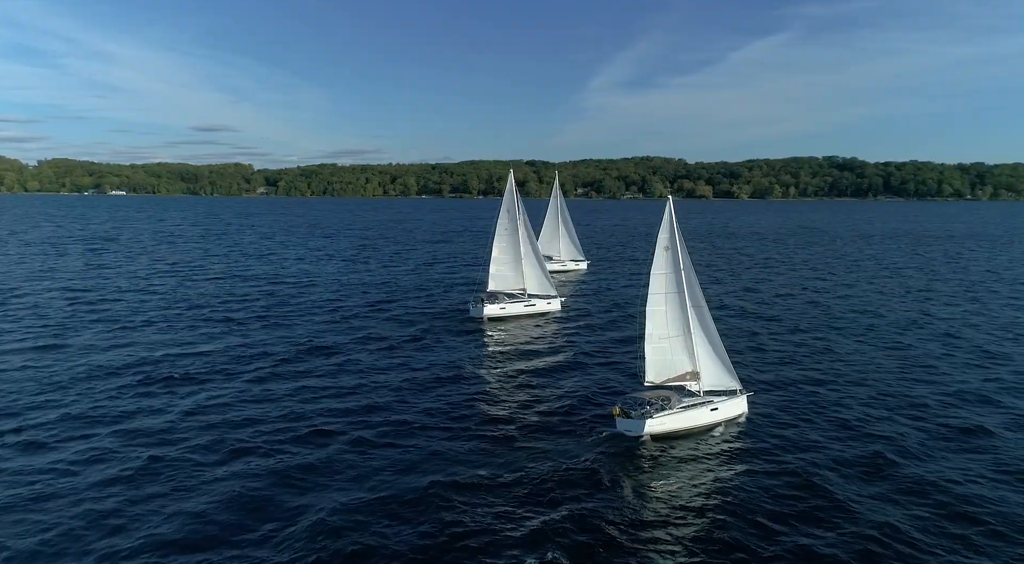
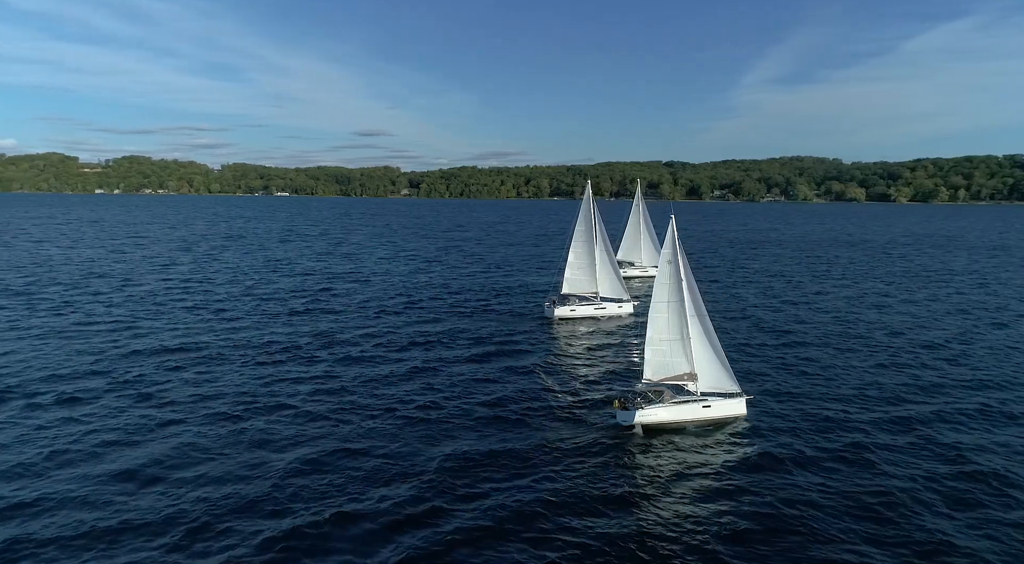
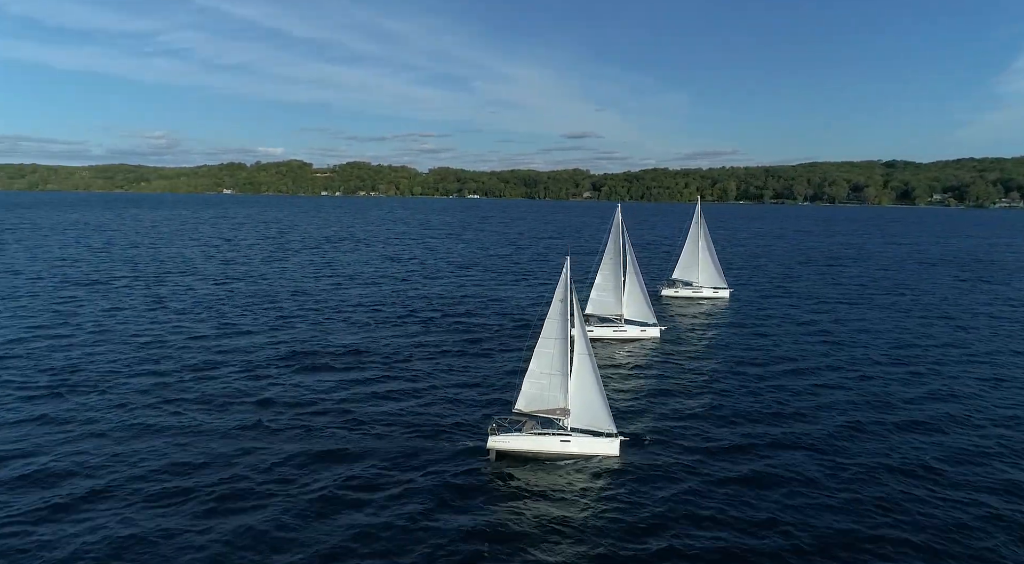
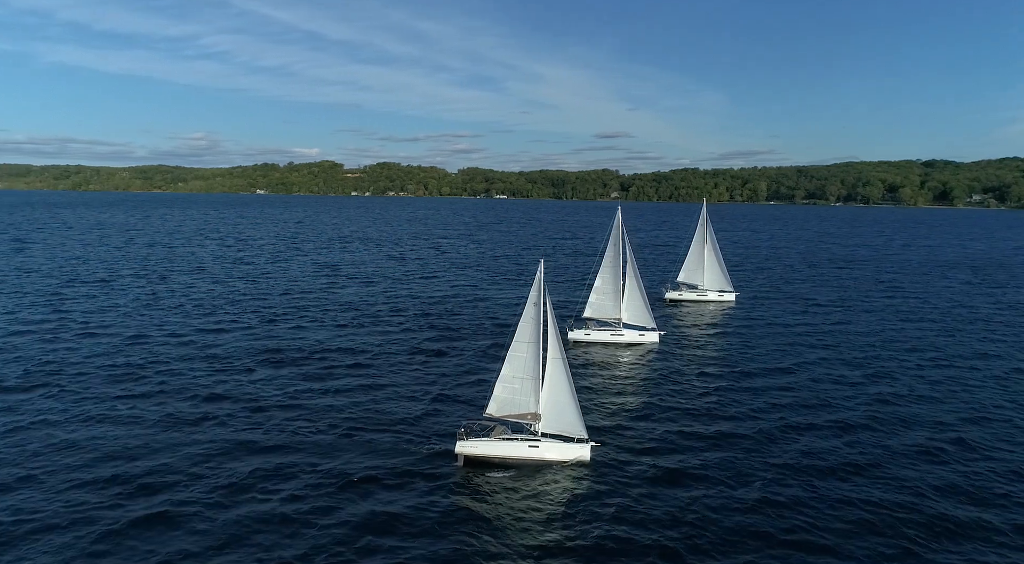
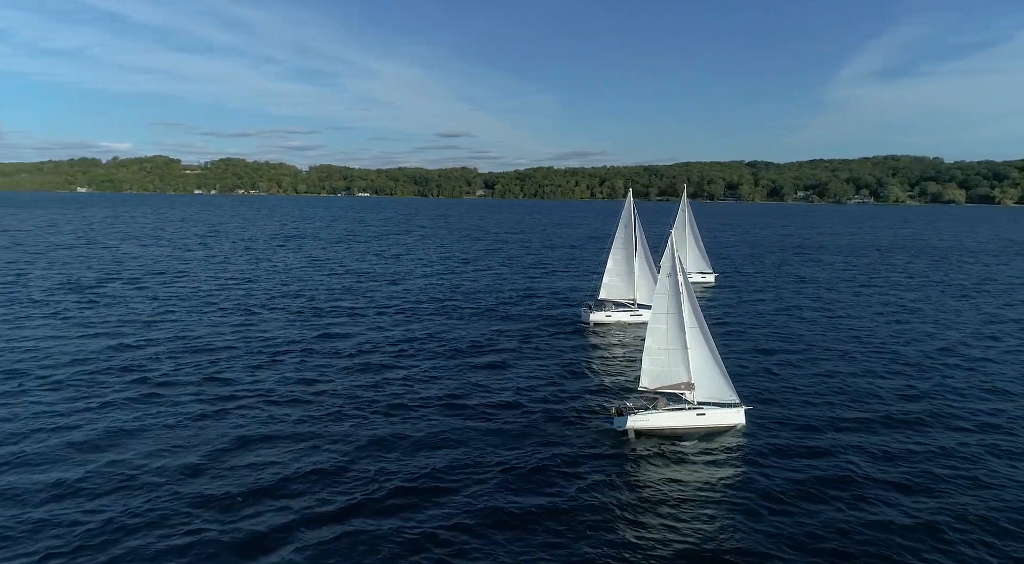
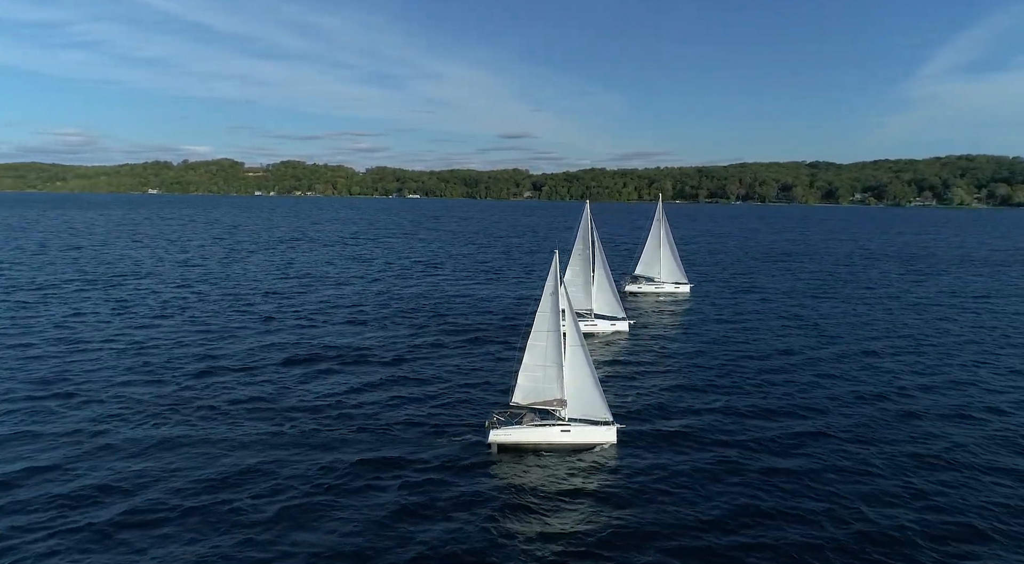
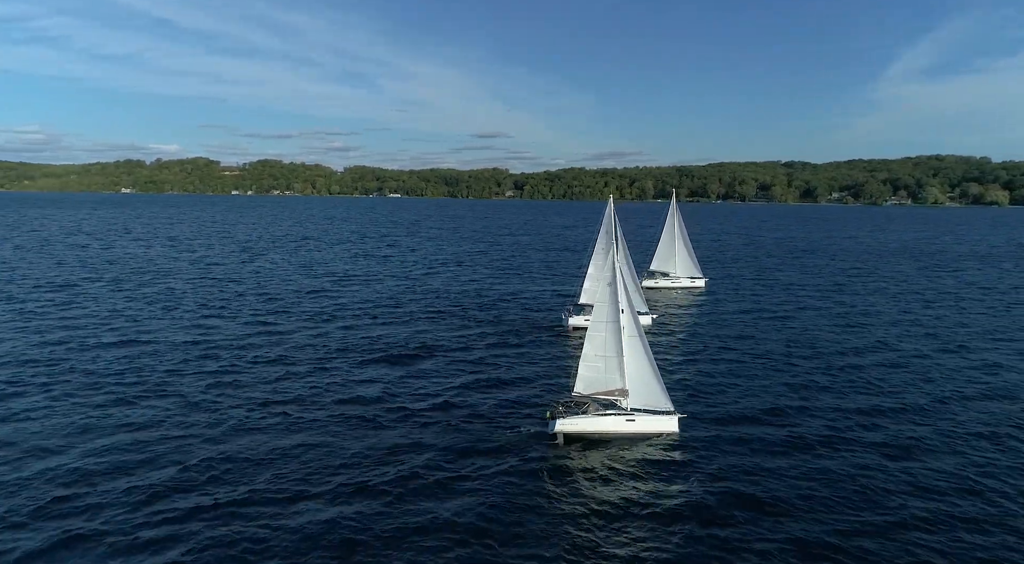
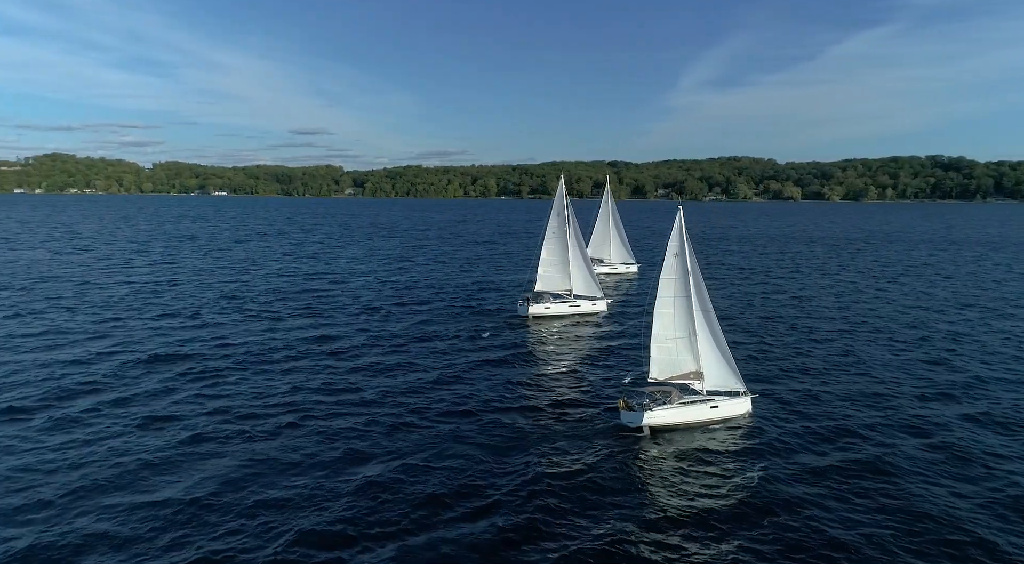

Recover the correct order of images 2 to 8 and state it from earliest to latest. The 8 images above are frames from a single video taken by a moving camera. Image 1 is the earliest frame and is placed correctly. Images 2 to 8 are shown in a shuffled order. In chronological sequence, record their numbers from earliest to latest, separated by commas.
8, 2, 5, 7, 6, 3, 4
